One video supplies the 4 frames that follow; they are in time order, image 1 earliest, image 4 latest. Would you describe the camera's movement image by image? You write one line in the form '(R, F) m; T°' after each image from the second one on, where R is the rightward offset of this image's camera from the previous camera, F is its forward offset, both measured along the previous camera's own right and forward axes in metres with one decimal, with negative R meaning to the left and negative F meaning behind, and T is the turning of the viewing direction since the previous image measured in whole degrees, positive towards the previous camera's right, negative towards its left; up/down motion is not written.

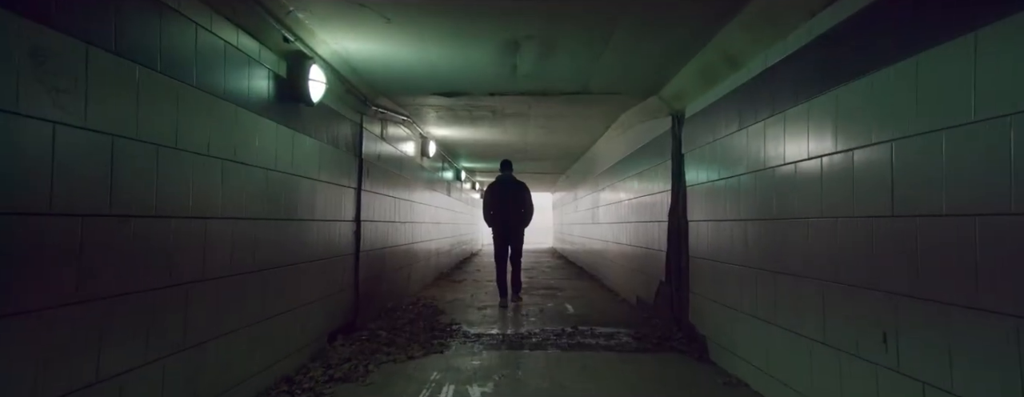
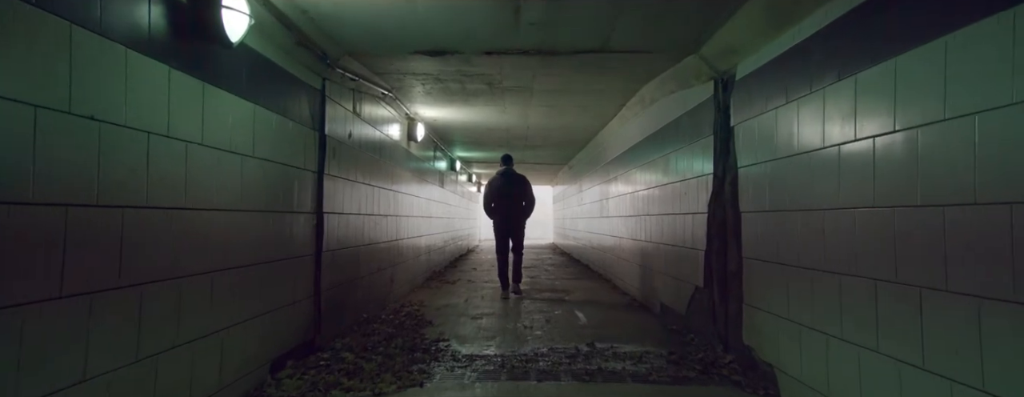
(0.0, +0.9) m; 0°
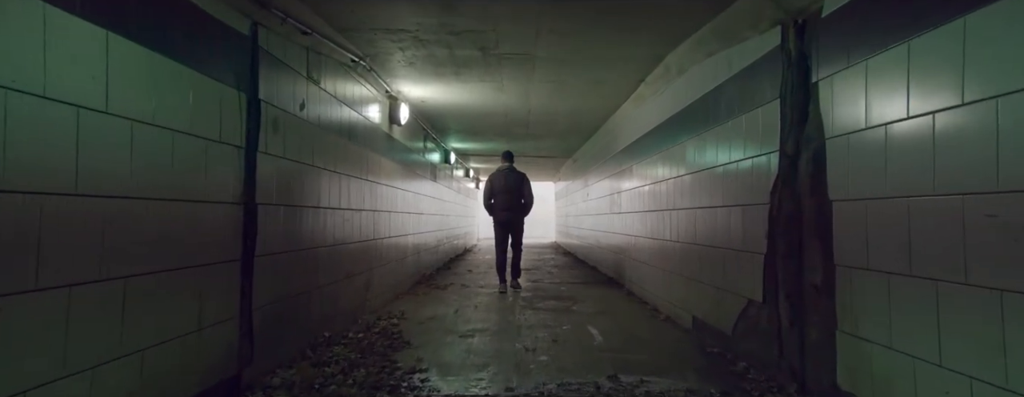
(0.0, +0.9) m; 0°
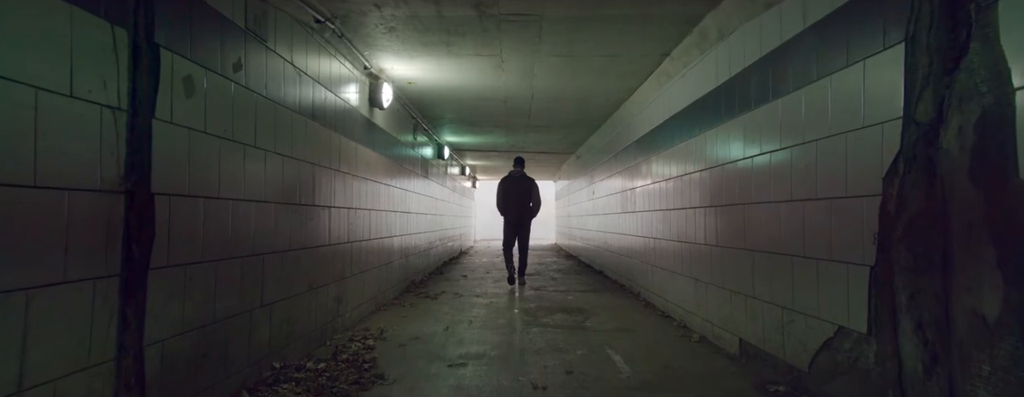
(0.0, +0.8) m; 0°
